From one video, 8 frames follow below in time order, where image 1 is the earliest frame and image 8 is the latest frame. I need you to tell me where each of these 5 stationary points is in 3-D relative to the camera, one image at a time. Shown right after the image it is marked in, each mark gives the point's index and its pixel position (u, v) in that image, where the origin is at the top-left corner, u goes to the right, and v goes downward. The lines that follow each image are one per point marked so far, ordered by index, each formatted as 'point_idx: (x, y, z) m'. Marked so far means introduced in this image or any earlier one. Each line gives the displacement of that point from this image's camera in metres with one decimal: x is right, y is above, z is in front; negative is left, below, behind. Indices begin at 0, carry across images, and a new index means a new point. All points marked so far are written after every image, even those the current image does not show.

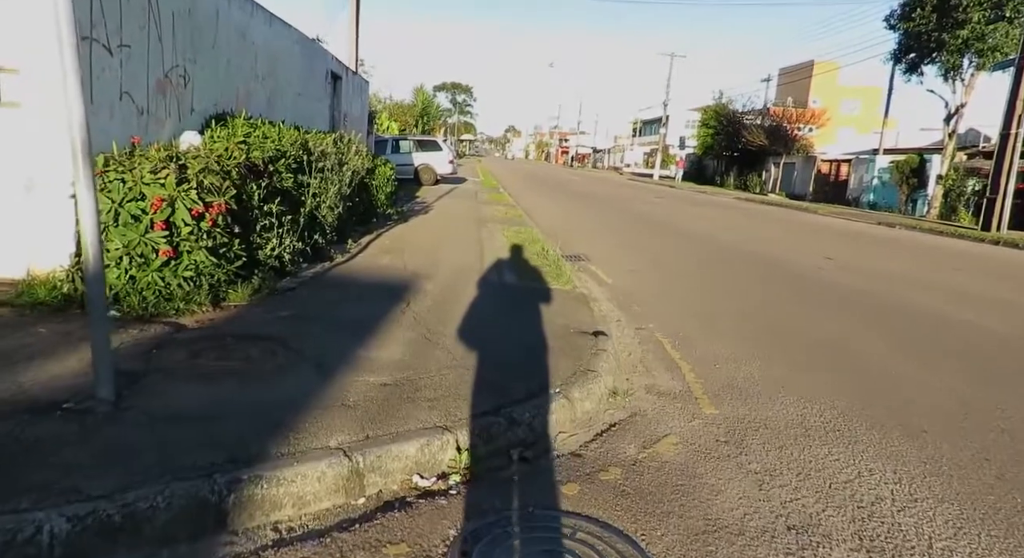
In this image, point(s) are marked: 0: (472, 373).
0: (-0.2, -0.6, +4.0) m
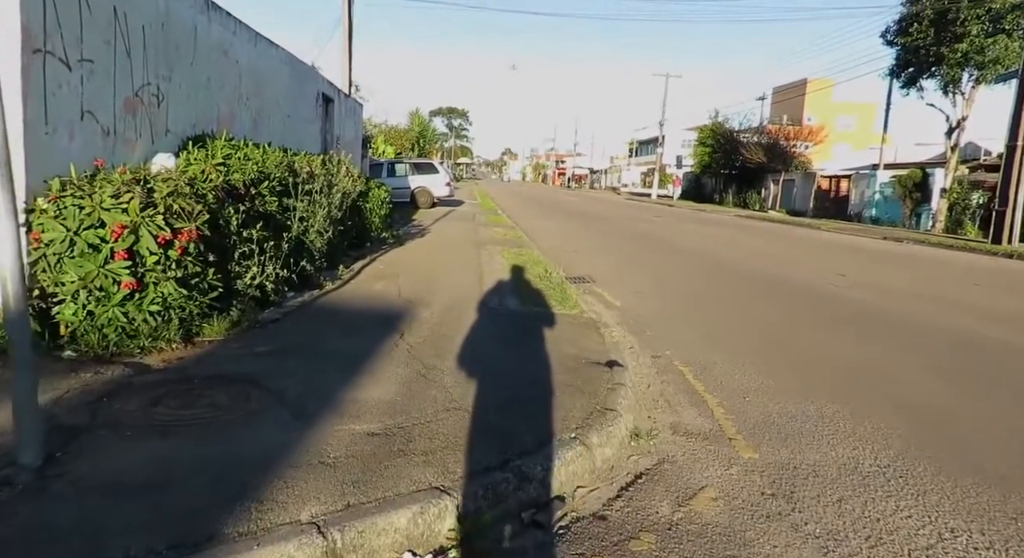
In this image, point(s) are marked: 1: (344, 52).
0: (-0.2, -0.7, +3.5) m
1: (-4.7, +6.4, +19.3) m
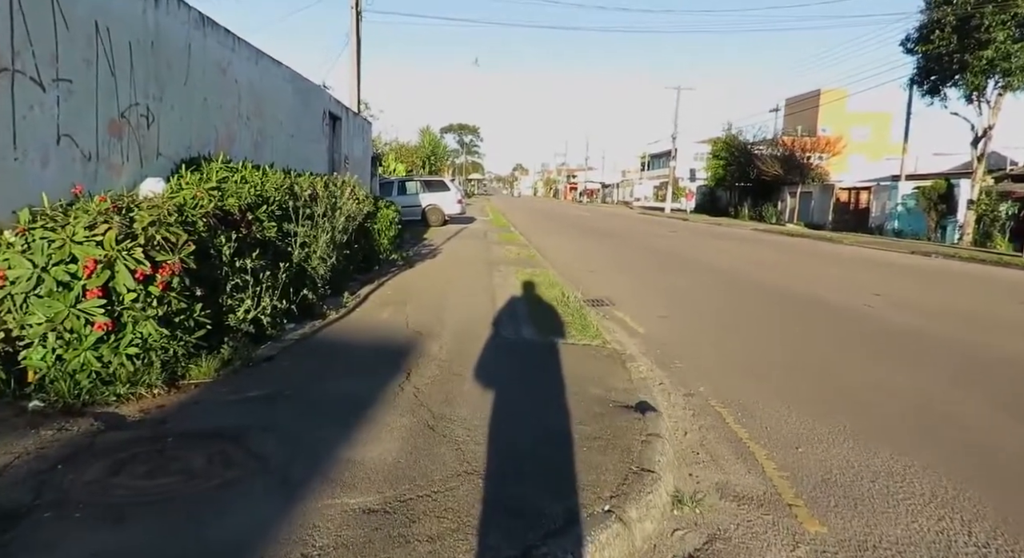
0: (-0.1, -0.9, +3.0) m
1: (-4.4, +5.8, +19.0) m
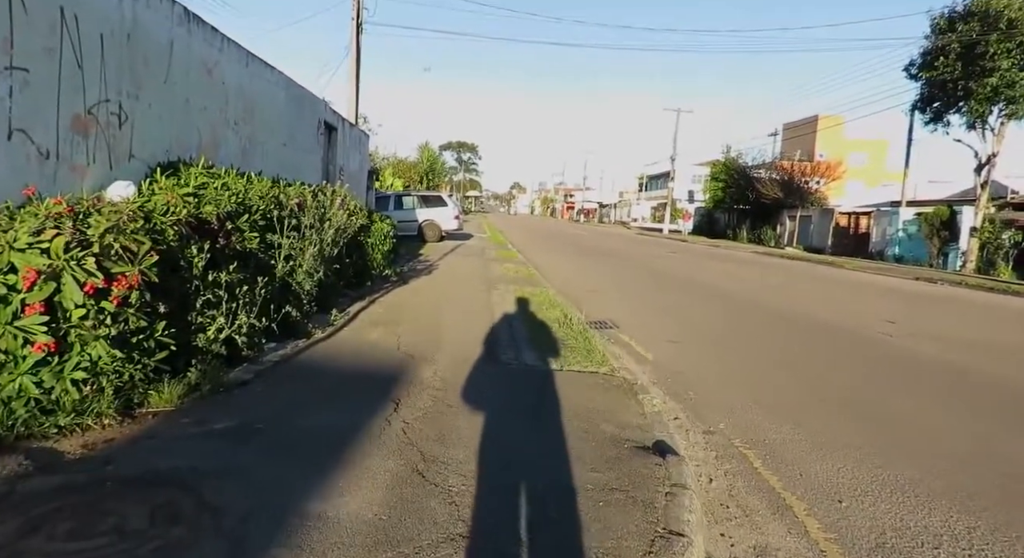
0: (-0.1, -1.0, +2.5) m
1: (-4.4, +5.4, +18.7) m
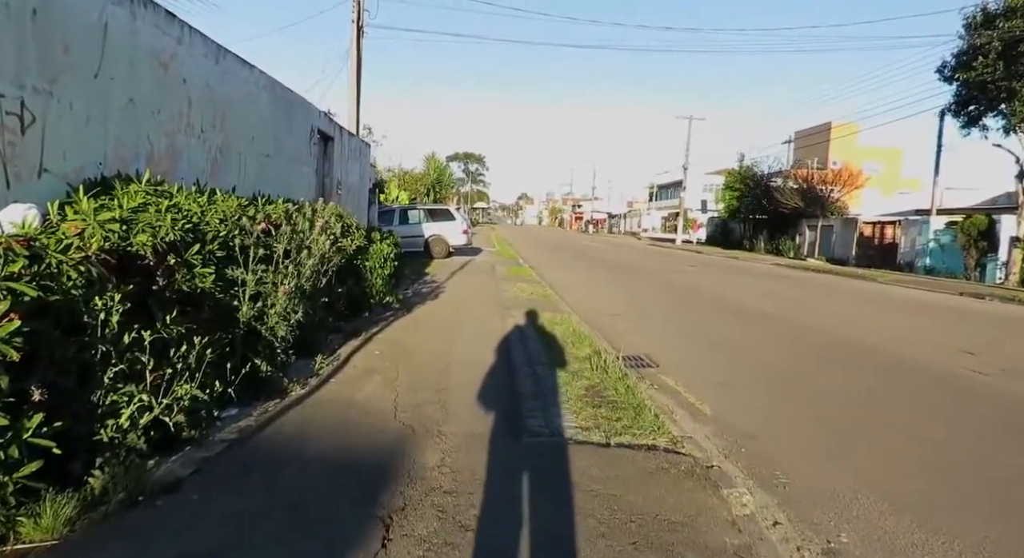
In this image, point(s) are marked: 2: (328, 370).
0: (+0.1, -1.2, +1.1) m
1: (-4.1, +4.9, +17.5) m
2: (-1.6, -0.8, +5.8) m
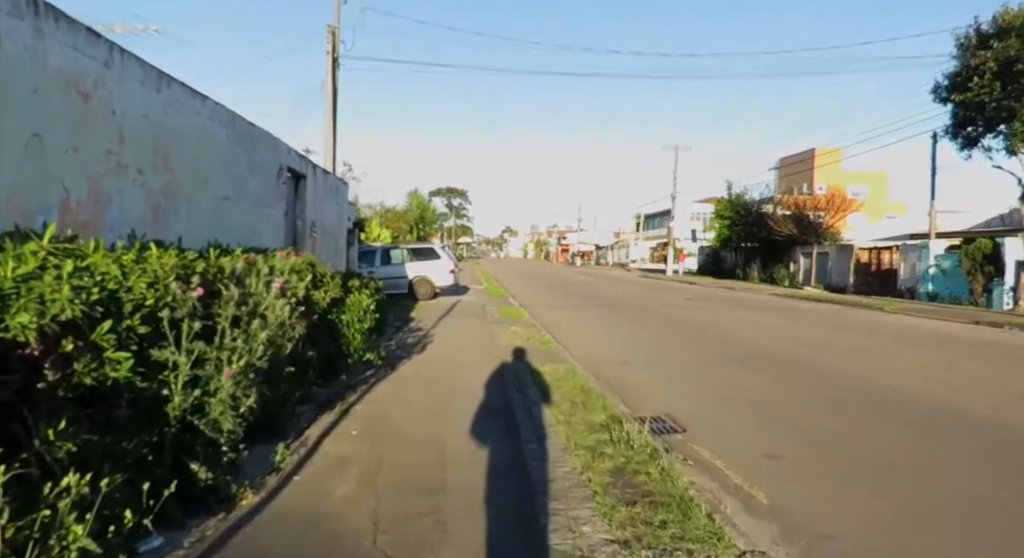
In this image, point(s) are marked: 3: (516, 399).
0: (+0.3, -1.4, 0.0) m
1: (-4.5, +3.7, +16.5) m
2: (-1.5, -1.2, +4.7) m
3: (+0.1, -1.9, +10.8) m
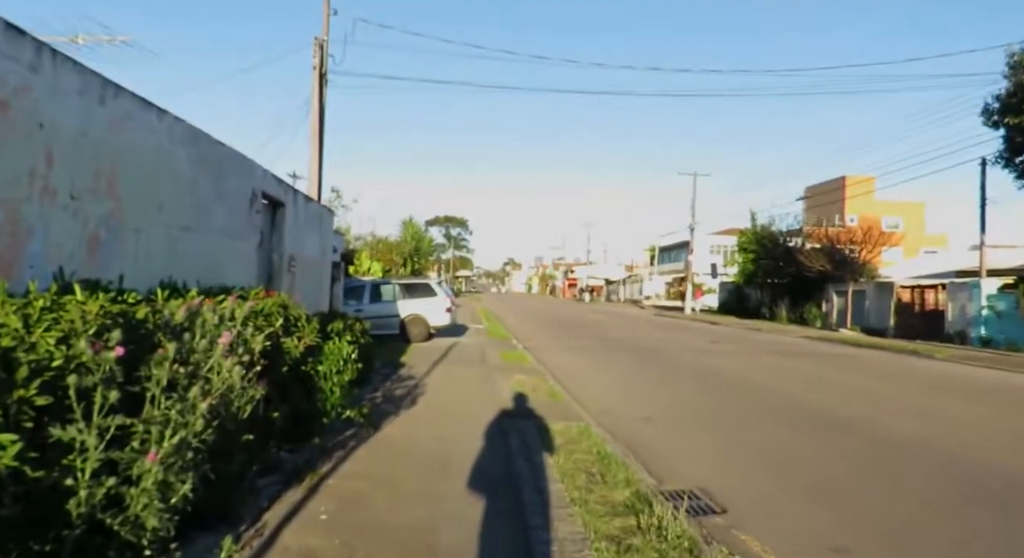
0: (+0.3, -1.7, -1.5) m
1: (-4.4, +2.9, +15.1) m
2: (-1.4, -1.6, +3.1) m
3: (+0.1, -2.5, +9.2) m
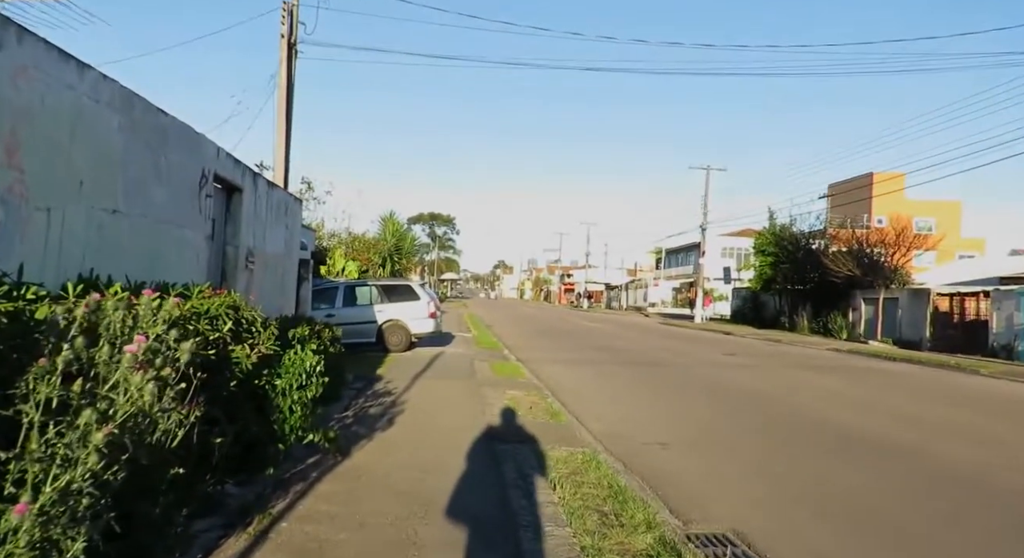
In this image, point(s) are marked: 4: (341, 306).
0: (+0.6, -1.5, -3.3) m
1: (-4.5, +2.9, +13.3) m
2: (-1.3, -1.5, +1.3) m
3: (+0.1, -2.5, +7.4) m
4: (-4.4, -0.7, +18.3) m
